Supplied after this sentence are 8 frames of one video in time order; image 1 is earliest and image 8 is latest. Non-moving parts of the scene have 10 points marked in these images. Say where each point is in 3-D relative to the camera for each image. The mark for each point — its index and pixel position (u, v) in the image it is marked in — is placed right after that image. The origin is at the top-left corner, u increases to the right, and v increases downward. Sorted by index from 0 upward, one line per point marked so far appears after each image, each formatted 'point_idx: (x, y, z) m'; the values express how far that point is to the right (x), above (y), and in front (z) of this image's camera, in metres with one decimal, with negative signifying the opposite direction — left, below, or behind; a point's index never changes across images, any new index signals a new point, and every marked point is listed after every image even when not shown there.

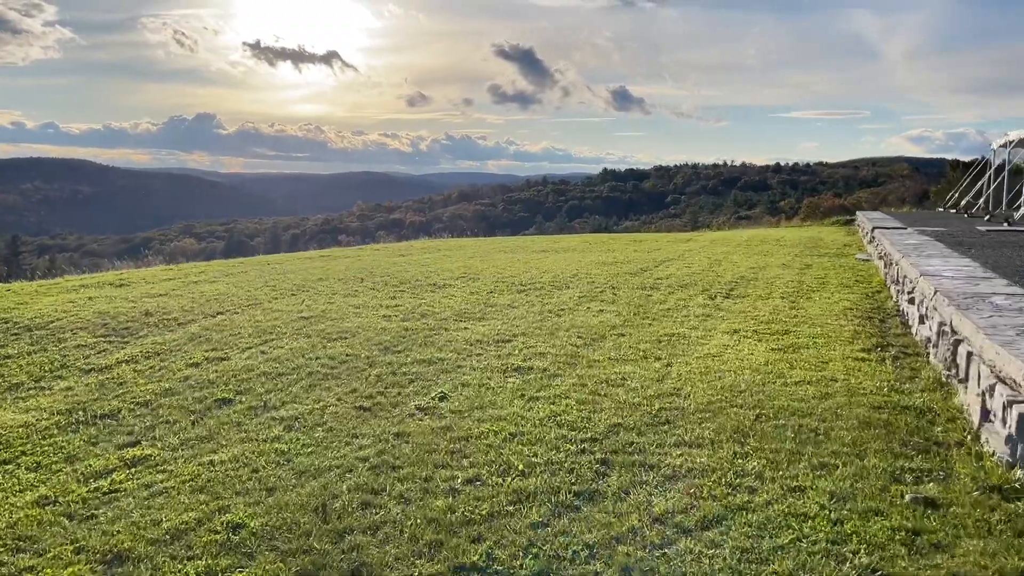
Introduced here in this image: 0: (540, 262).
0: (+0.4, +0.3, +10.8) m
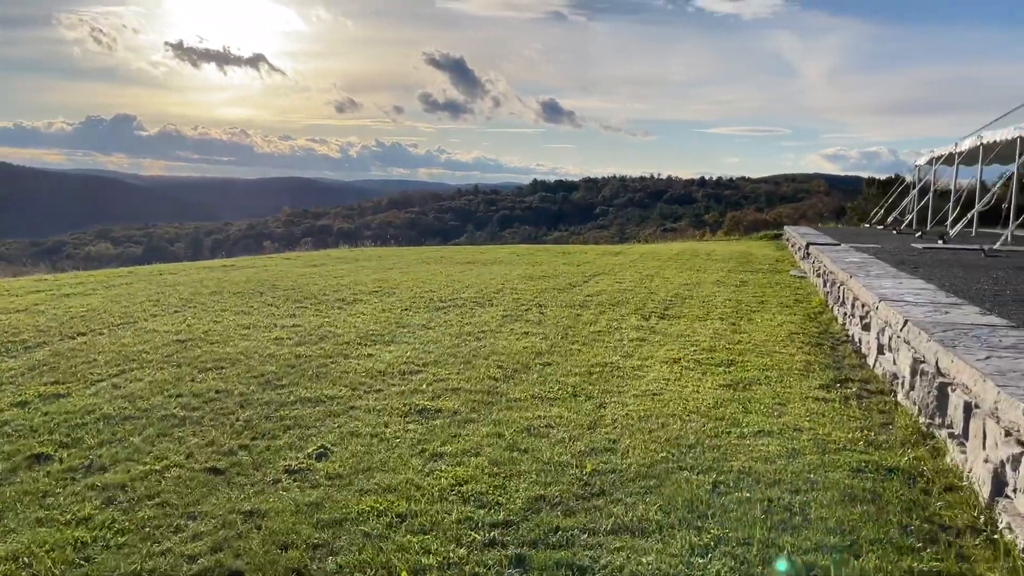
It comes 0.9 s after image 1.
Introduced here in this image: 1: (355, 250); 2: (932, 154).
0: (-0.6, +0.2, +10.0) m
1: (-2.8, +0.7, +15.4) m
2: (+7.8, +2.5, +15.6) m
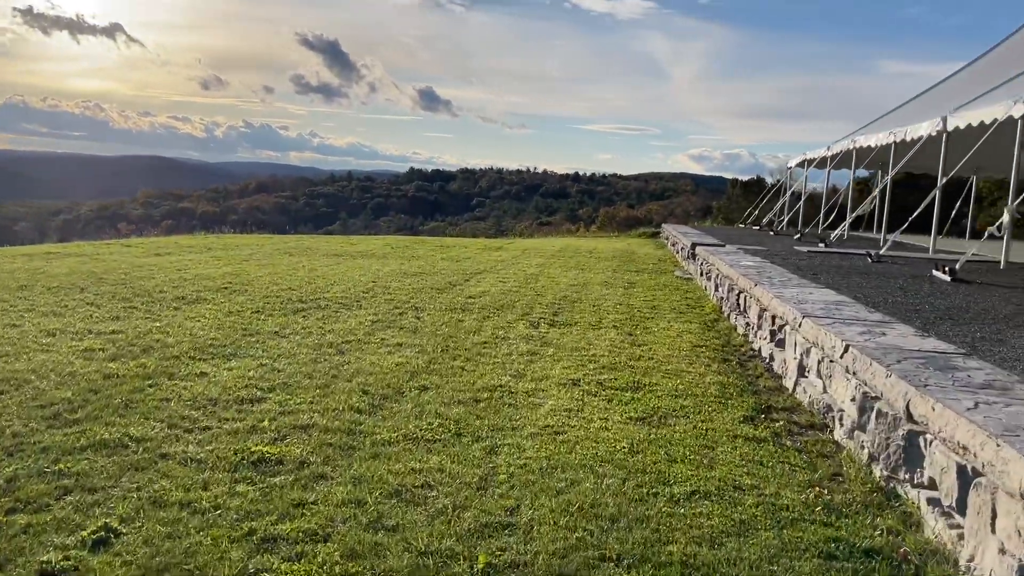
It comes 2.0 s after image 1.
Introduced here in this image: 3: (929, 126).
0: (-2.0, +0.2, +9.1) m
1: (-5.0, +0.9, +14.1) m
2: (+5.5, +2.5, +15.8) m
3: (+5.1, +2.0, +10.4) m
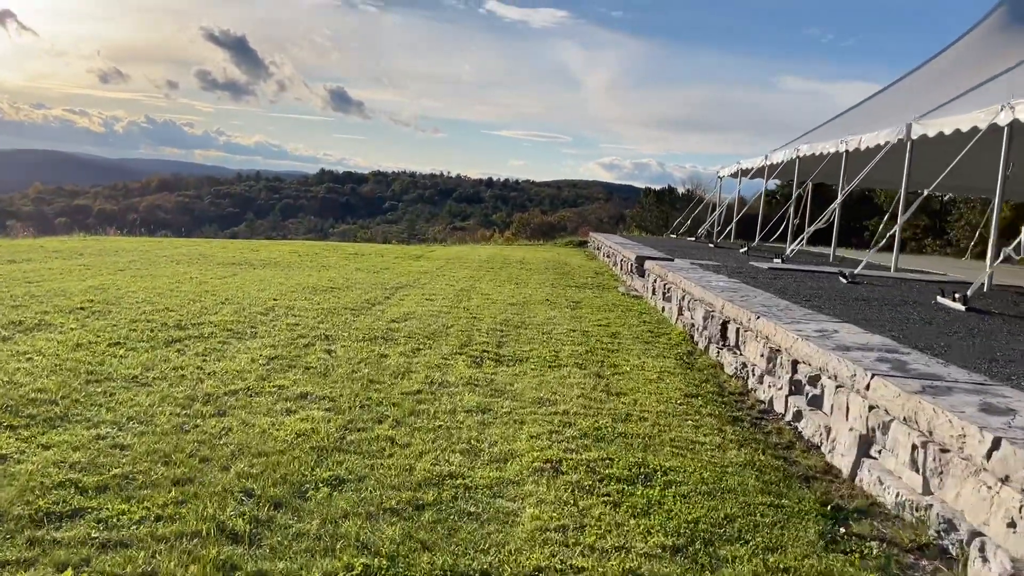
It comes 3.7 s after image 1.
0: (-2.6, 0.0, +7.6) m
1: (-6.2, +0.7, +12.3) m
2: (+4.1, +2.2, +15.1) m
3: (+4.3, +1.8, +9.7) m
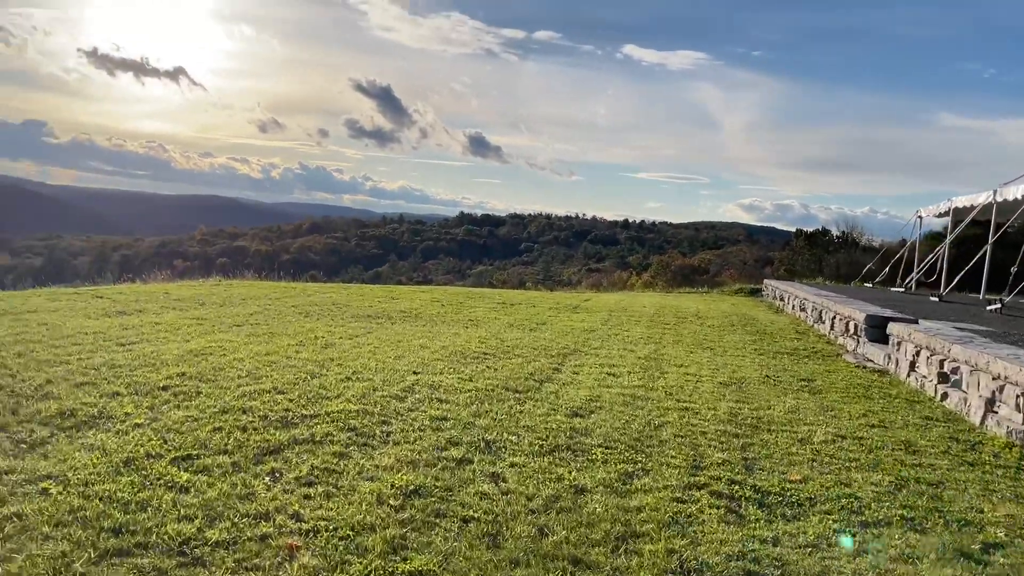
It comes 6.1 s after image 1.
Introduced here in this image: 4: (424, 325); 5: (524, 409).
0: (-1.2, -0.4, +6.1) m
1: (-3.9, 0.0, +11.3) m
2: (+6.8, +1.3, +12.5) m
3: (+6.1, +1.1, +7.1) m
4: (-0.8, -0.3, +7.9) m
5: (+0.1, -0.6, +4.4) m
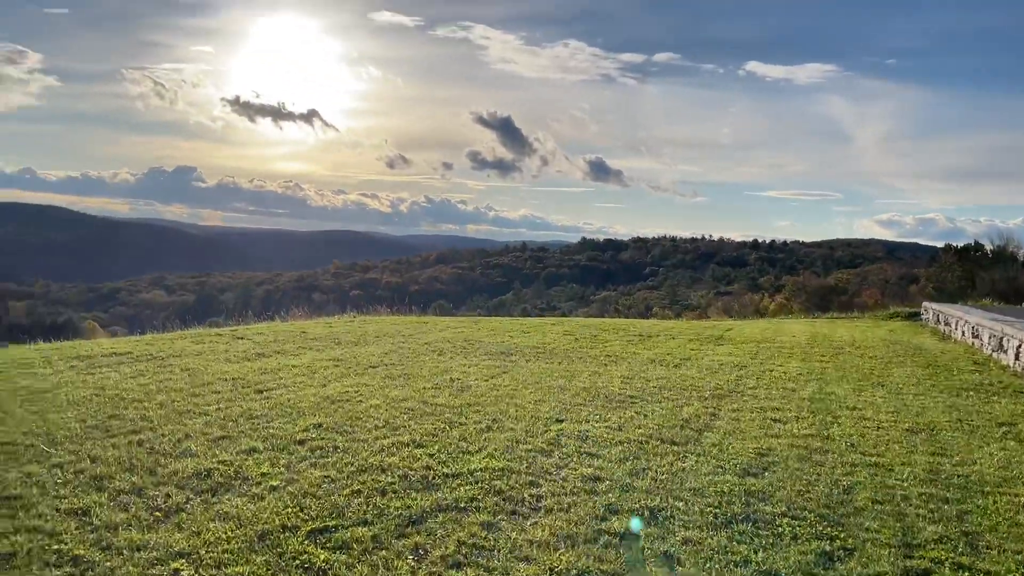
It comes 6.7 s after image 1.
0: (-0.2, -0.7, +5.8) m
1: (-2.1, -0.5, +11.4) m
2: (+8.6, +1.0, +11.0) m
3: (+7.1, +1.0, +5.8) m
4: (+0.4, -0.7, +7.6) m
5: (+0.8, -0.8, +3.9) m
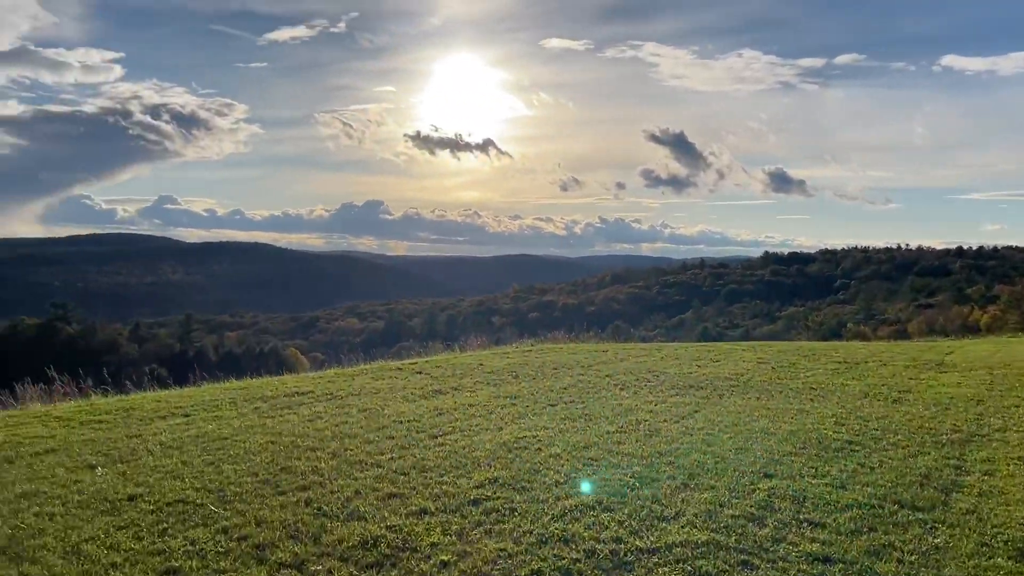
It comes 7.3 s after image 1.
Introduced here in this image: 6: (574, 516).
0: (+1.0, -0.9, +5.2) m
1: (+0.3, -0.8, +11.0) m
2: (+10.7, +1.0, +8.6) m
3: (+8.1, +1.0, +3.7) m
4: (+2.0, -0.9, +6.8) m
5: (+1.6, -0.9, +3.1) m
6: (+0.3, -0.9, +3.4) m
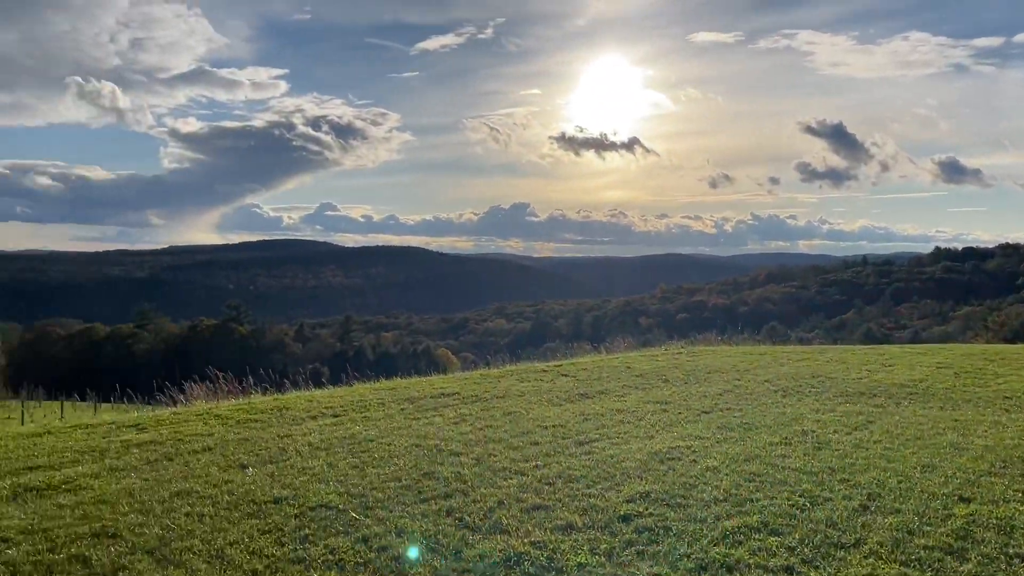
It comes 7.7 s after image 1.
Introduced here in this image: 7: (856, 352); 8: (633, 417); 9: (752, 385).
0: (+1.9, -0.9, +4.7) m
1: (+2.2, -0.8, +10.6) m
2: (+12.0, +1.1, +6.3) m
3: (+8.6, +1.1, +2.0) m
4: (+3.1, -0.9, +6.1) m
5: (+2.1, -0.9, +2.6) m
6: (+0.8, -0.9, +3.1) m
7: (+4.2, -0.8, +10.4) m
8: (+0.8, -0.9, +5.7) m
9: (+2.1, -0.9, +7.4) m
